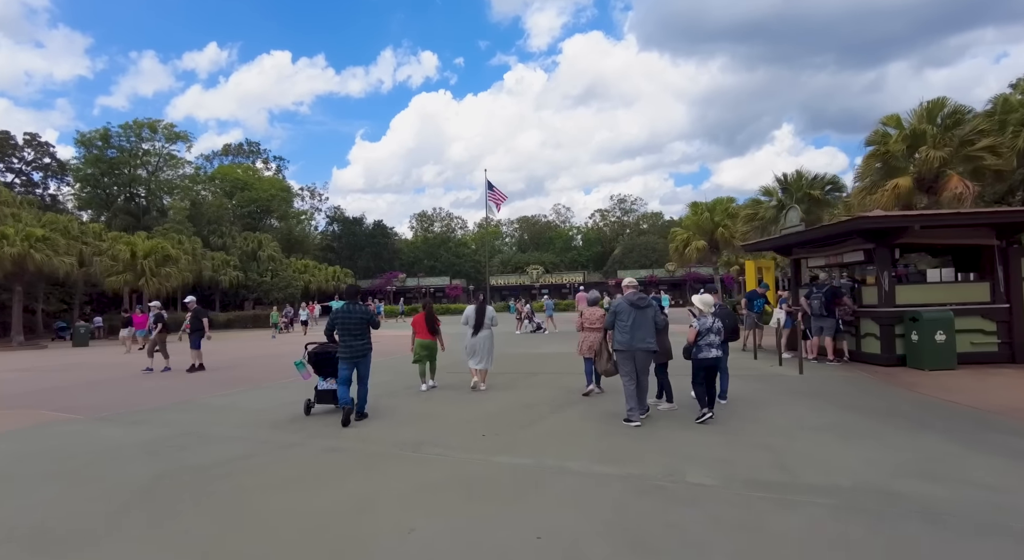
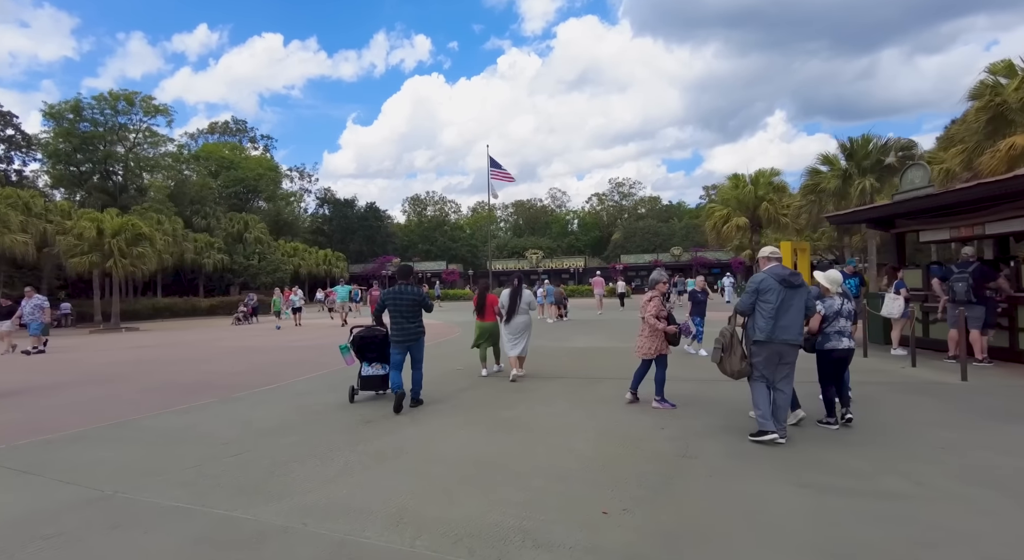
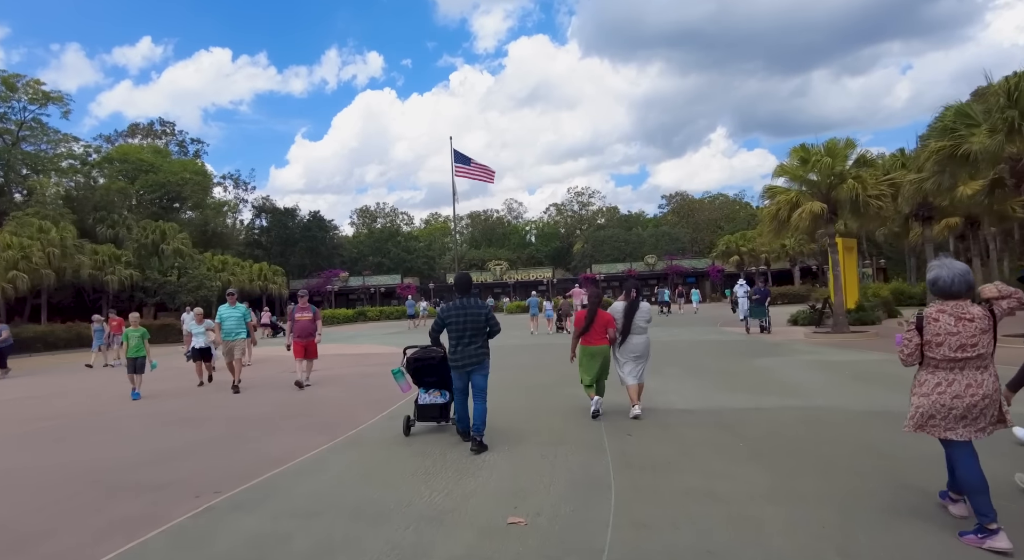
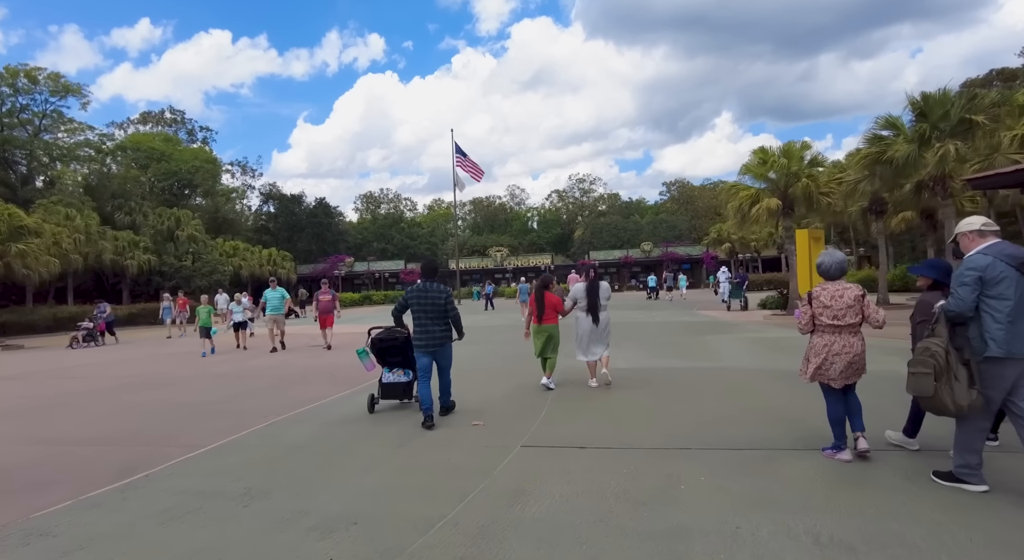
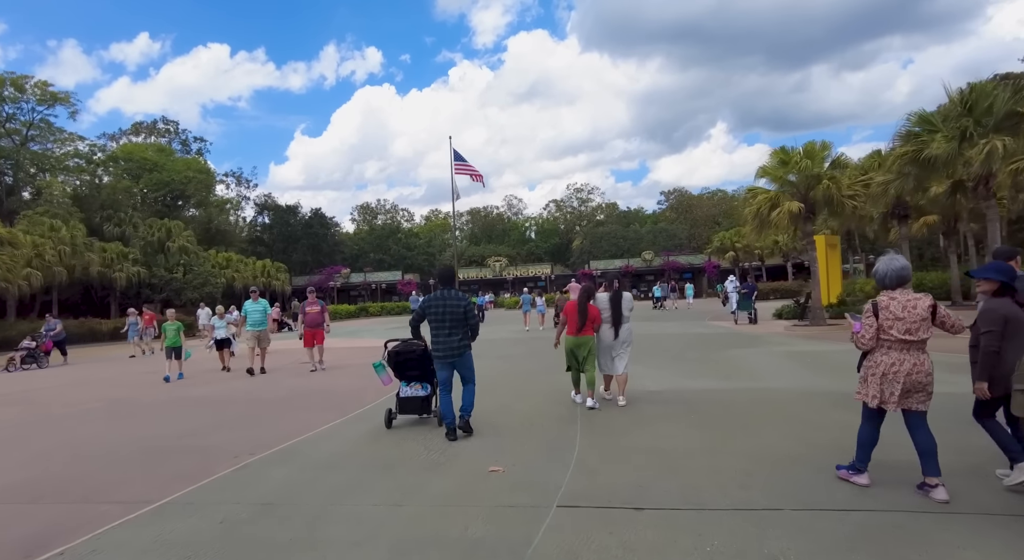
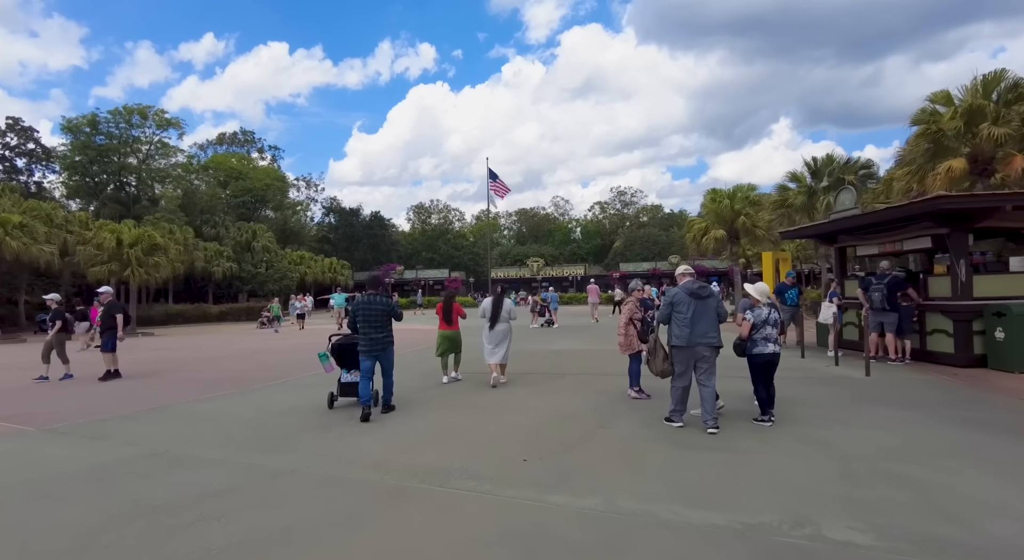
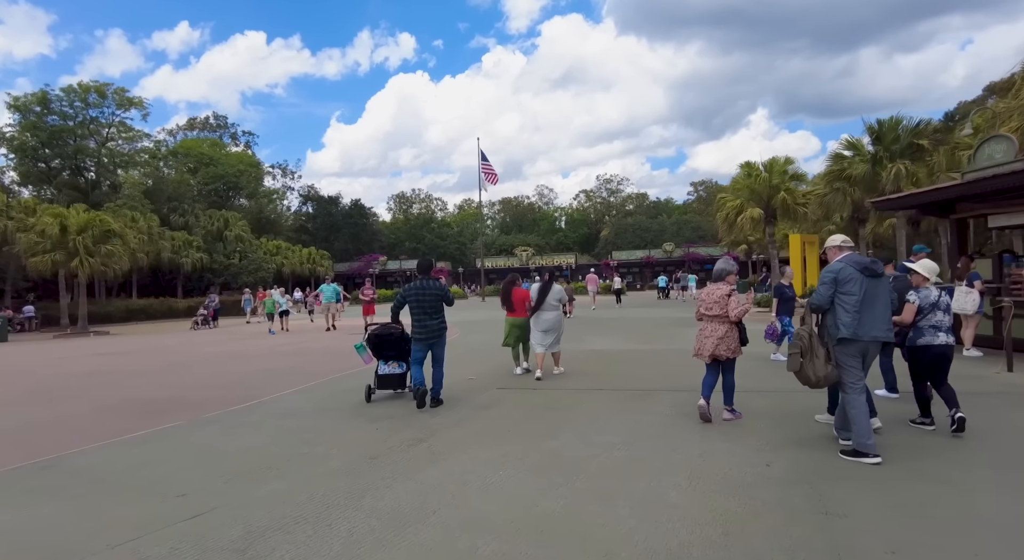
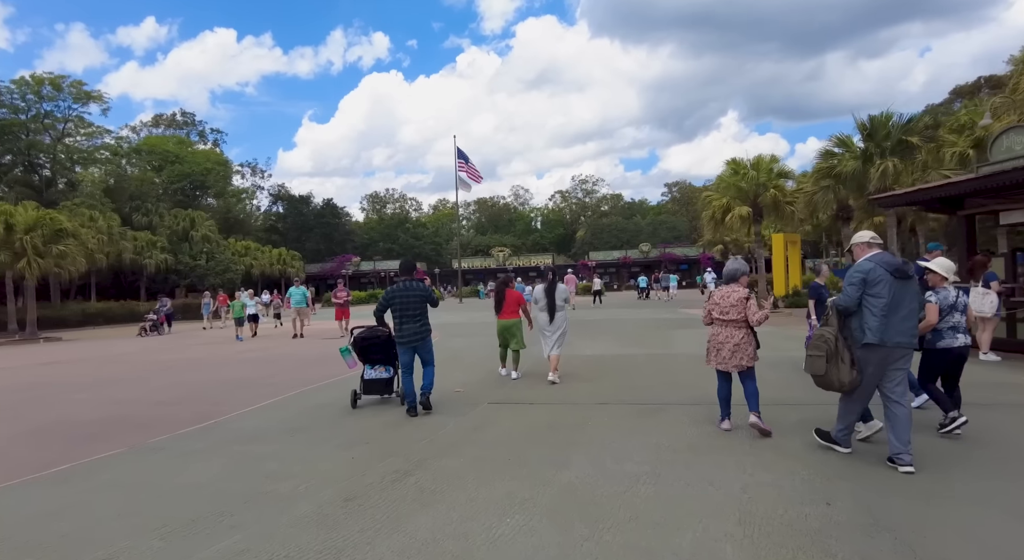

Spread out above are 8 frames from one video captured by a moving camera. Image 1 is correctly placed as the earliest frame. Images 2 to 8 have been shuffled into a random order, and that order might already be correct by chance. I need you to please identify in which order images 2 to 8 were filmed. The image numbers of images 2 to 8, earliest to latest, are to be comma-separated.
6, 2, 7, 8, 4, 5, 3
